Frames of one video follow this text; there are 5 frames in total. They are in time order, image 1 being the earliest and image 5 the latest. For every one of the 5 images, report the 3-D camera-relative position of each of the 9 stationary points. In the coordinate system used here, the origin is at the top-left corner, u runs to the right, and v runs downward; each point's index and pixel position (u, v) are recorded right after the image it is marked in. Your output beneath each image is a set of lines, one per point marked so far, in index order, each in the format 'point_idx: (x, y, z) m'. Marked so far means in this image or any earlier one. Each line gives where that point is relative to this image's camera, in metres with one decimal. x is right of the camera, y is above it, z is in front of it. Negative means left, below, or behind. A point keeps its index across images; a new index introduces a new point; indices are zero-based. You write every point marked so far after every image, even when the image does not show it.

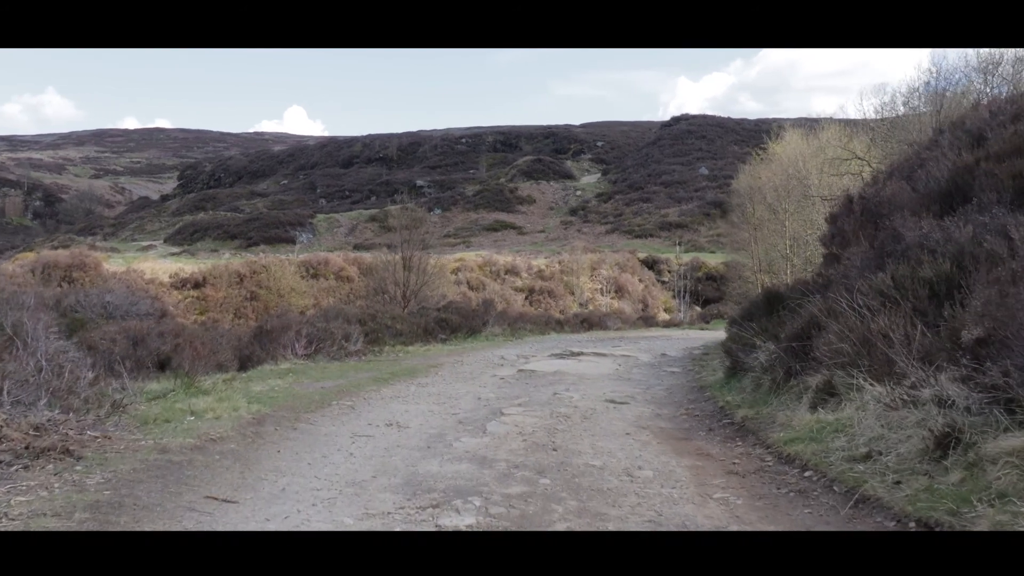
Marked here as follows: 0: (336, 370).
0: (-2.0, -0.9, +11.2) m
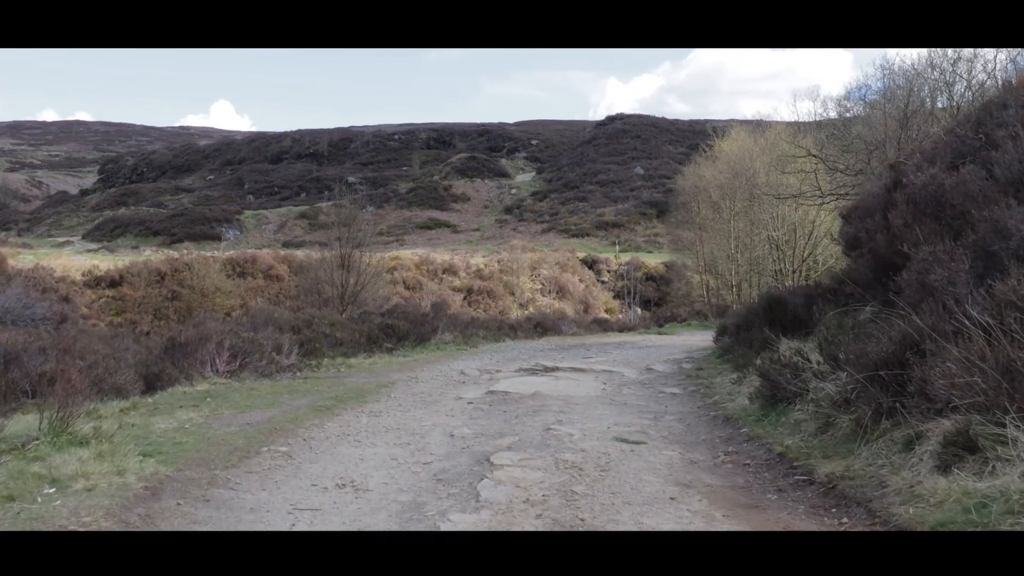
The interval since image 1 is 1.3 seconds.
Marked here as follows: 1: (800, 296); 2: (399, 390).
0: (-2.3, -1.0, +9.1) m
1: (+3.4, -0.1, +11.4) m
2: (-1.1, -1.0, +9.9) m
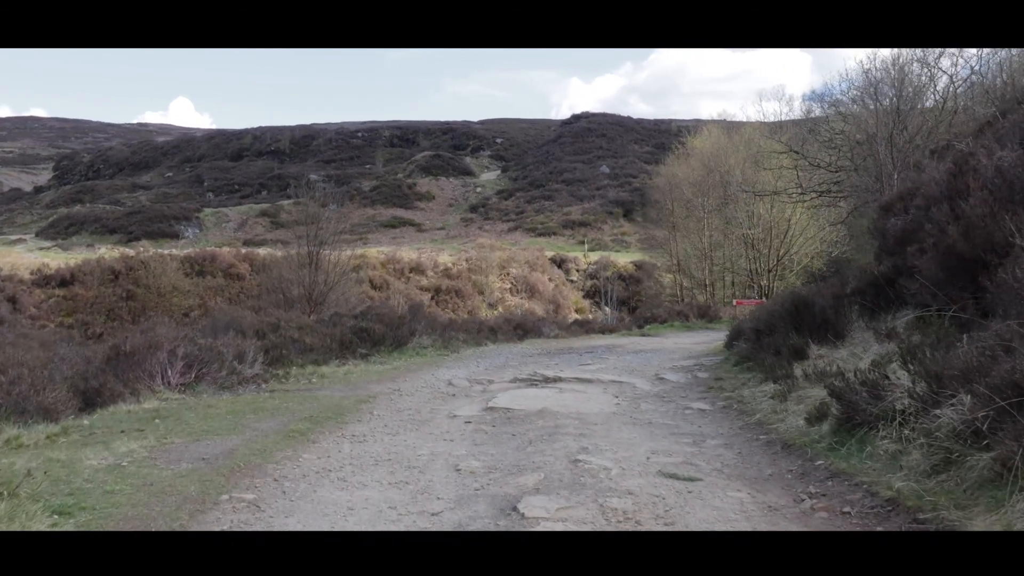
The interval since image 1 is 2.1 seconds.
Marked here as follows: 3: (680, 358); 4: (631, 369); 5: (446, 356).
0: (-2.2, -1.0, +7.7) m
1: (+3.4, -0.1, +10.3) m
2: (-1.1, -1.0, +8.5) m
3: (+2.3, -1.0, +13.4) m
4: (+1.4, -1.0, +11.6) m
5: (-0.9, -1.0, +13.7) m
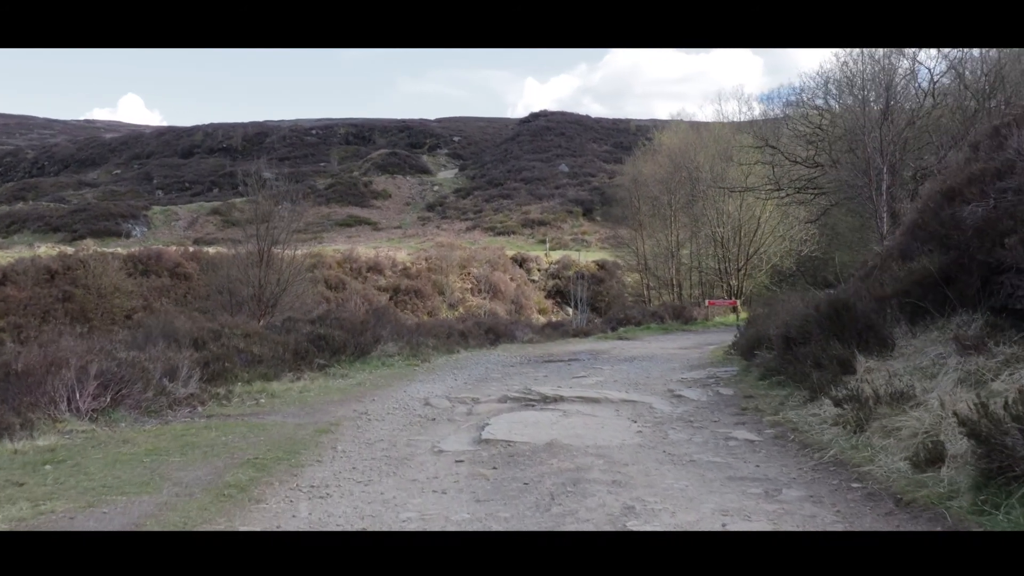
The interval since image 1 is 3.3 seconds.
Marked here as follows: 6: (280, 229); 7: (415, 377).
0: (-2.2, -1.0, +6.0) m
1: (+3.3, -0.1, +8.7) m
2: (-1.2, -1.0, +6.8) m
3: (+2.1, -1.0, +11.8) m
4: (+1.3, -1.0, +10.0) m
5: (-1.2, -1.0, +12.0) m
6: (-4.5, +1.2, +18.8) m
7: (-1.0, -1.0, +10.6) m
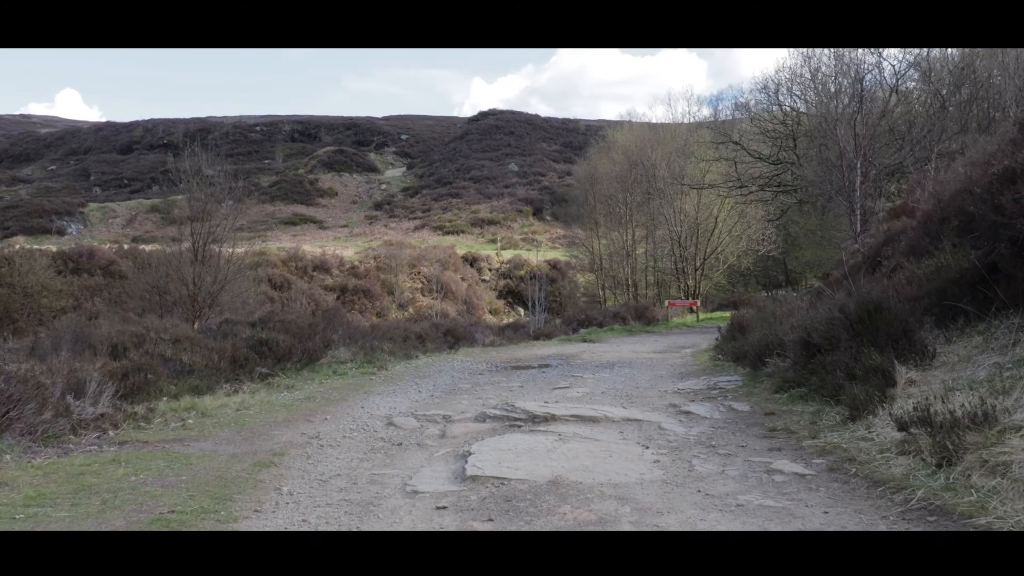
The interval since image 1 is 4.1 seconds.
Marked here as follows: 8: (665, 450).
0: (-2.2, -1.0, +4.5) m
1: (+3.1, -0.1, +7.6) m
2: (-1.2, -1.0, +5.4) m
3: (+1.8, -0.9, +10.6) m
4: (+1.0, -1.0, +8.7) m
5: (-1.5, -0.9, +10.6) m
6: (-5.2, +1.2, +17.2) m
7: (-1.3, -1.0, +9.2) m
8: (+0.9, -1.0, +6.1) m
